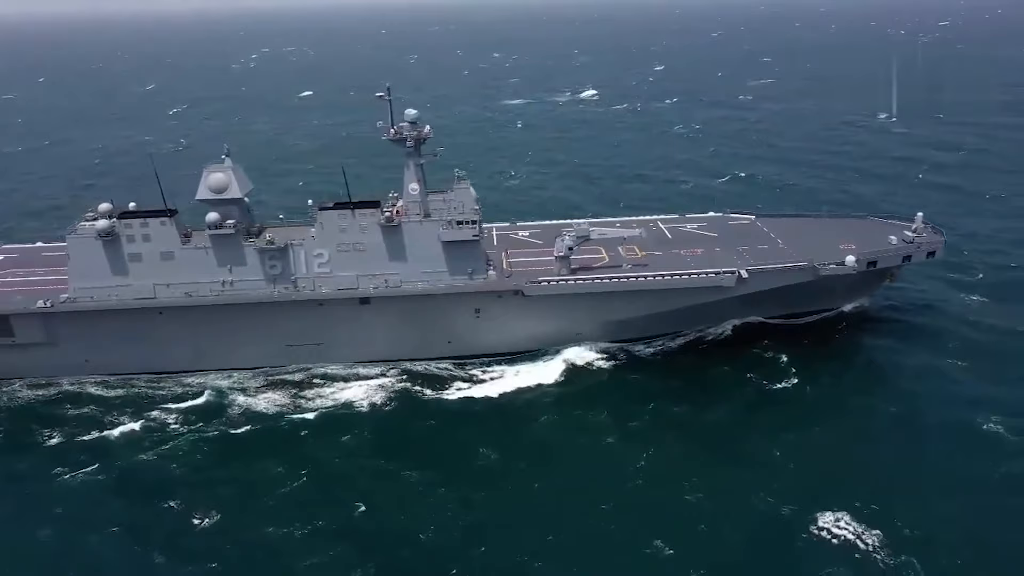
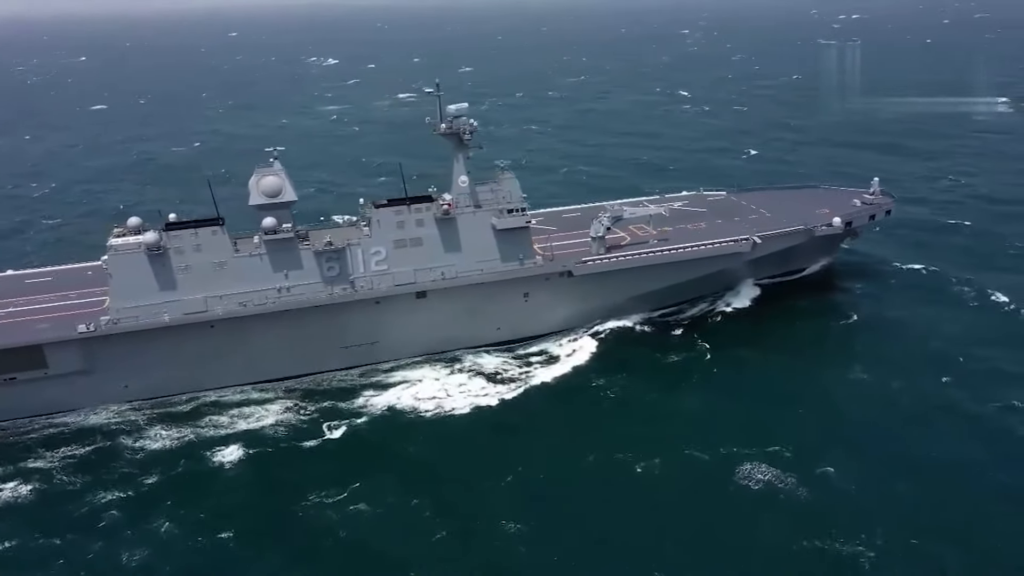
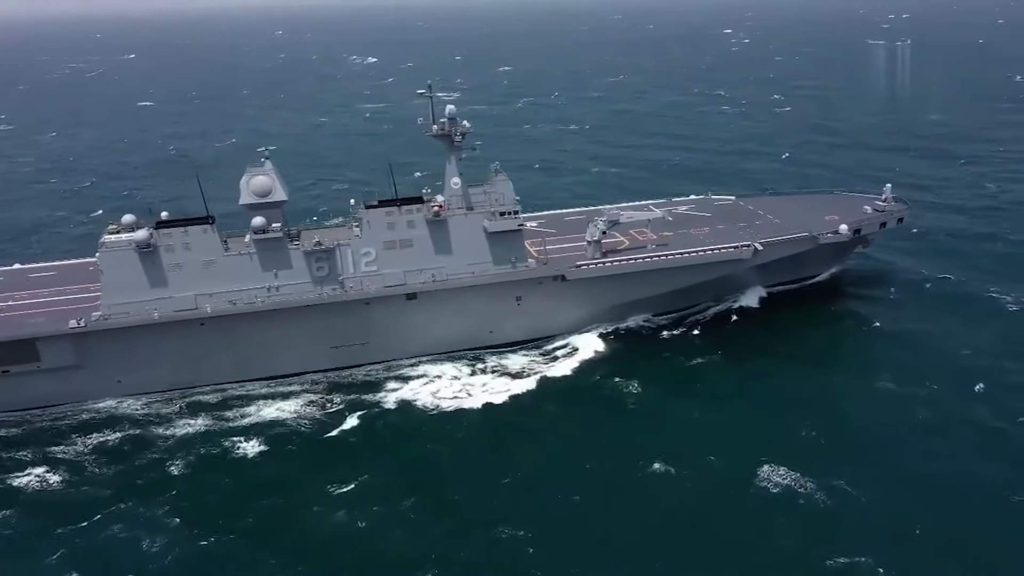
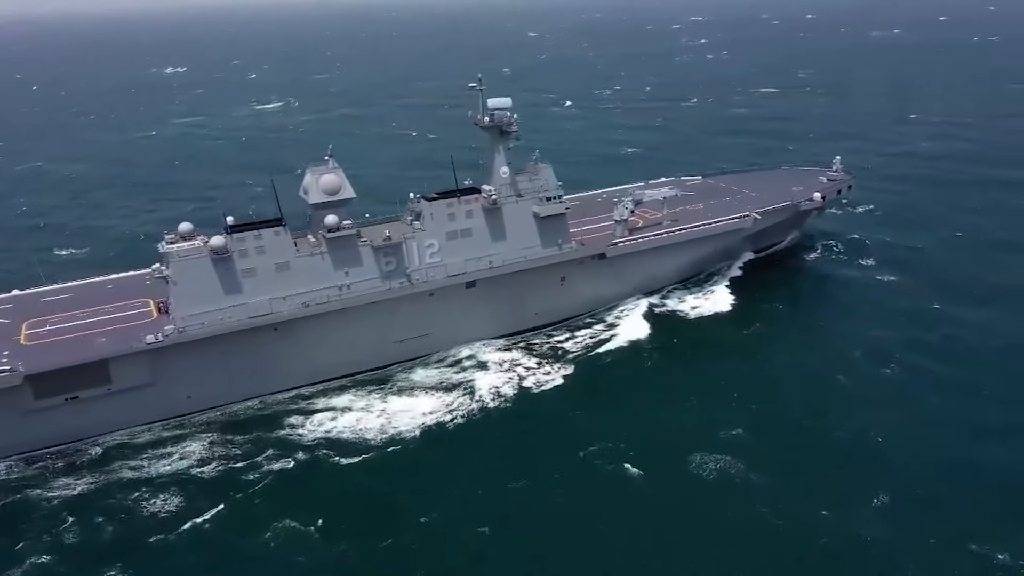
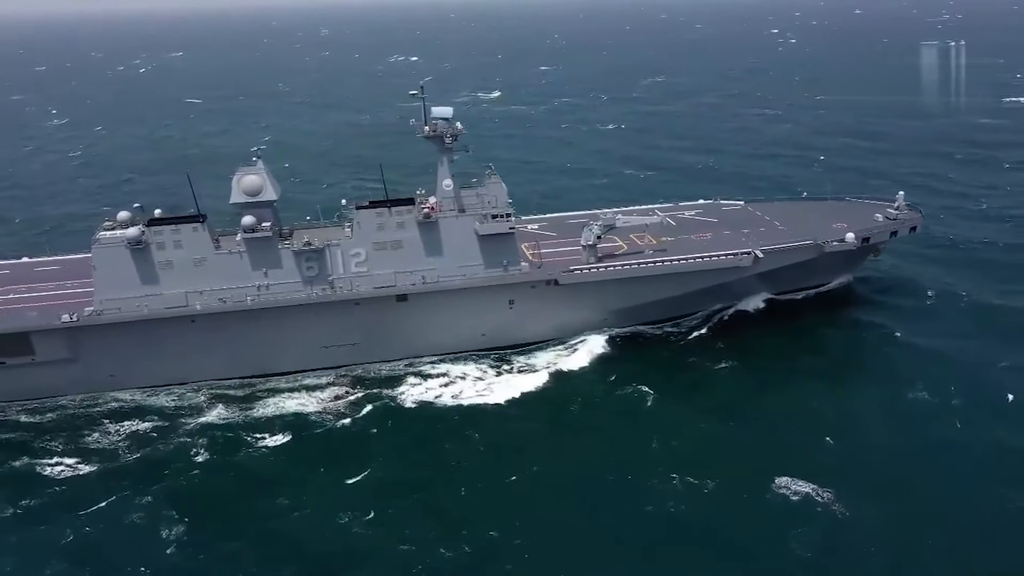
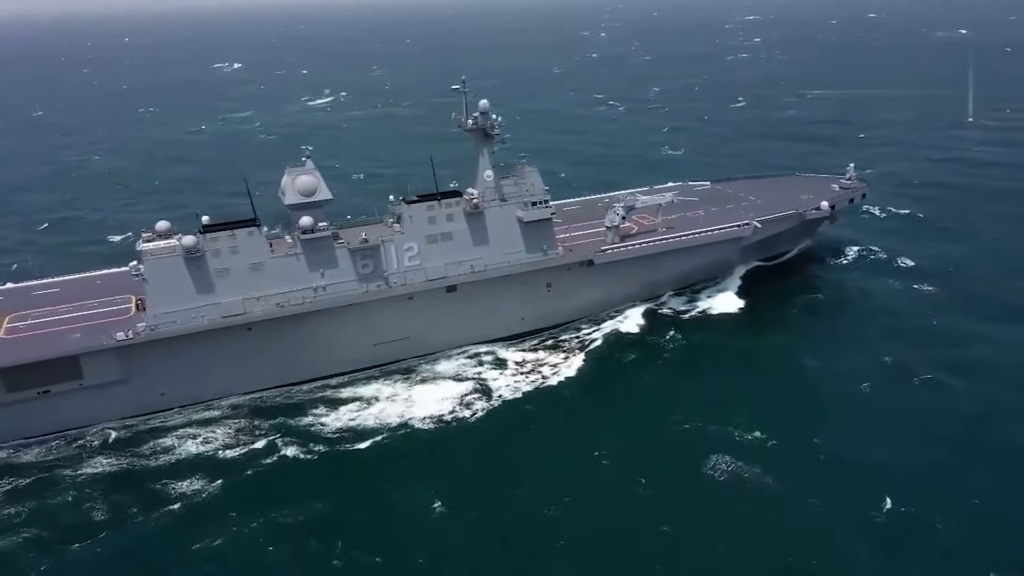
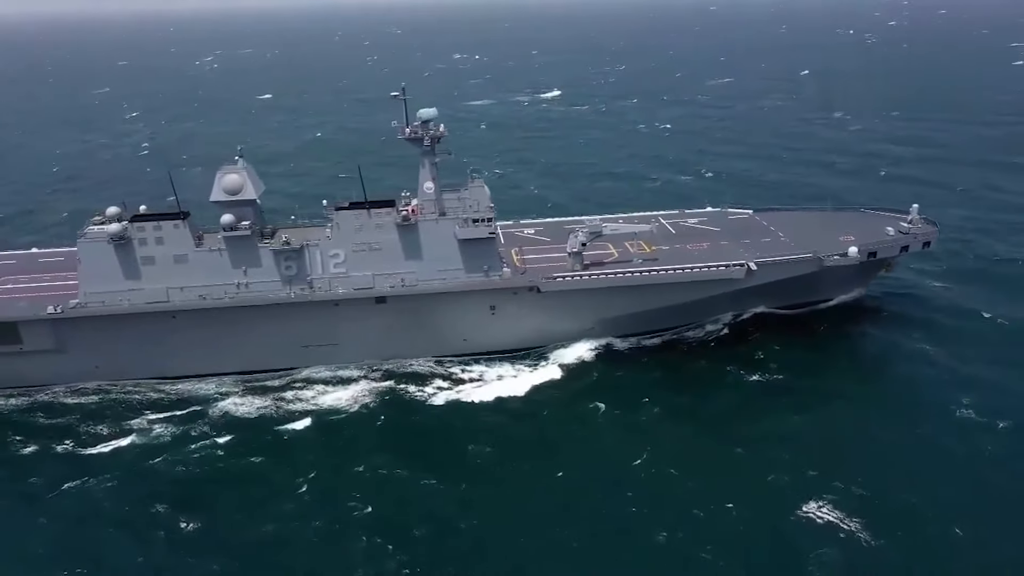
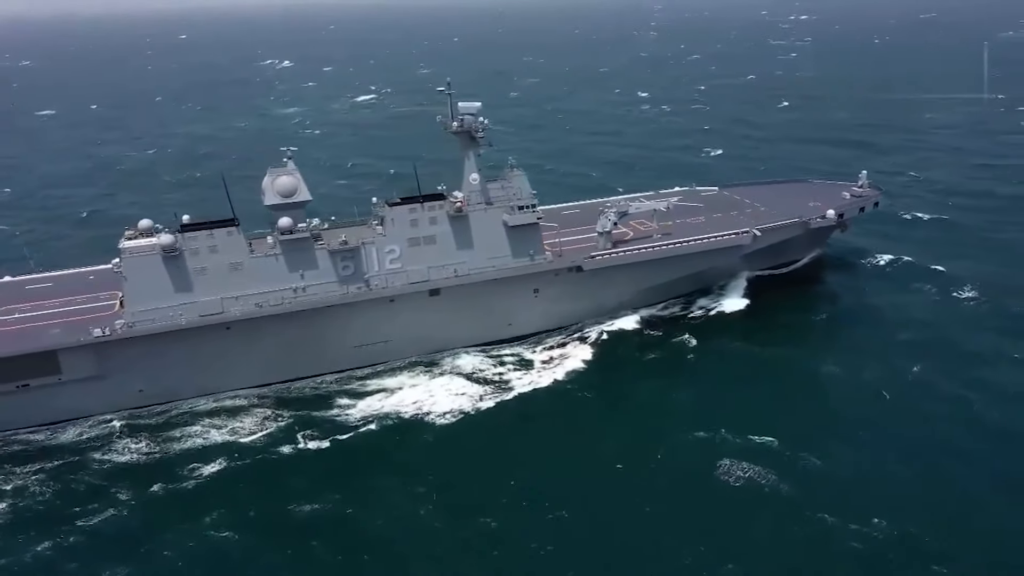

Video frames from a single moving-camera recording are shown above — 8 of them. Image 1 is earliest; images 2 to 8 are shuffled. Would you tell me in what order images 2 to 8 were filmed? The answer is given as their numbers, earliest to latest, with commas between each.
7, 5, 3, 2, 8, 6, 4
